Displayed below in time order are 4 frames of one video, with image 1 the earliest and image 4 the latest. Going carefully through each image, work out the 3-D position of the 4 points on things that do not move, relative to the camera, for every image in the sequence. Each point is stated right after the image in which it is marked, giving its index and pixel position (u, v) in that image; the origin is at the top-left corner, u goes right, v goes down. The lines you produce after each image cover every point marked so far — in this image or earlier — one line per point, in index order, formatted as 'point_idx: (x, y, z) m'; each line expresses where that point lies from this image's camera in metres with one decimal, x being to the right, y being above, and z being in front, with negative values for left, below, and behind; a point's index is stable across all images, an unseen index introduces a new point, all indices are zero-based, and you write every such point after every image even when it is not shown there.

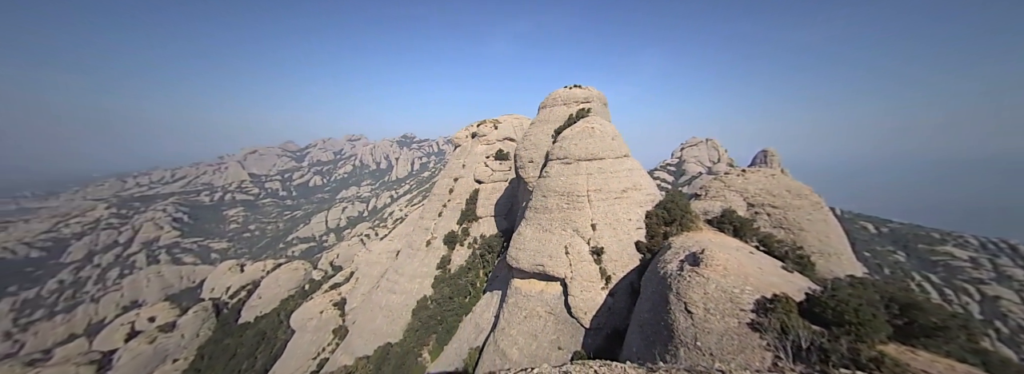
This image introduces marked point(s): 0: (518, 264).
0: (-0.1, -3.8, +17.2) m
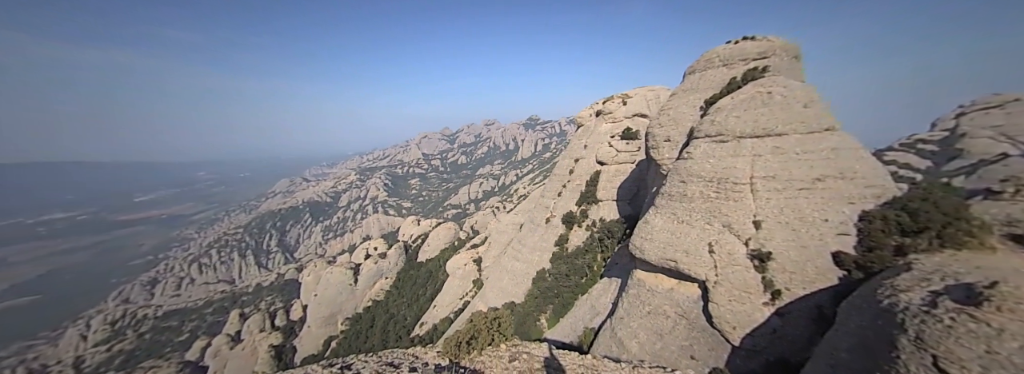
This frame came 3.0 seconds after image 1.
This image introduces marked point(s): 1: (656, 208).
0: (+6.2, -3.2, +14.2) m
1: (+7.0, -1.0, +14.8) m
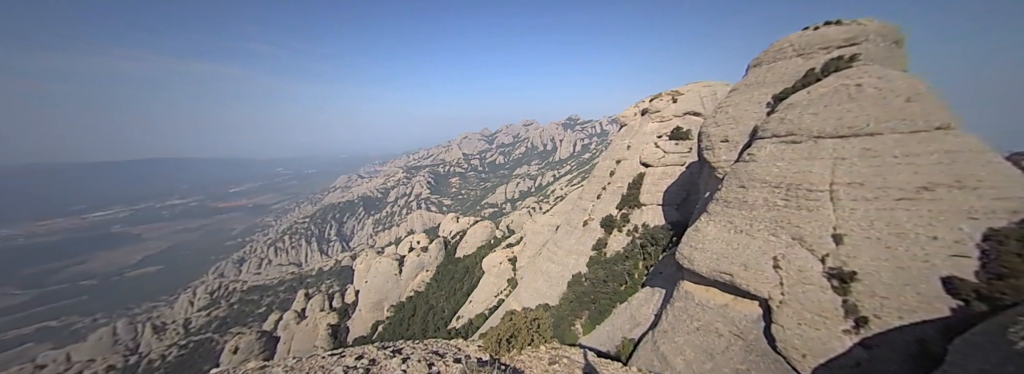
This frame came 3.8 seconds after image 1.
0: (+7.9, -3.4, +12.6) m
1: (+8.7, -1.3, +13.1) m
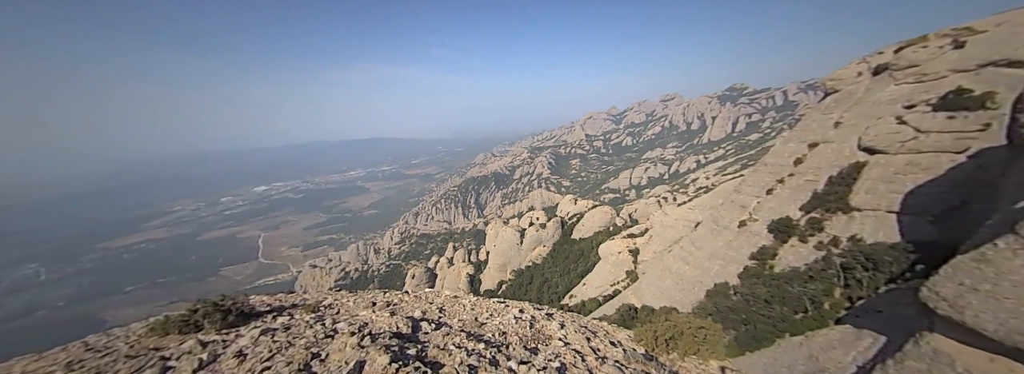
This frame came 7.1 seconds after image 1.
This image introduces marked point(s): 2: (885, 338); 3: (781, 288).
0: (+11.8, -3.5, +6.3) m
1: (+12.9, -1.5, +6.3) m
2: (+15.4, -6.3, +11.4) m
3: (+17.1, -6.5, +18.3) m
